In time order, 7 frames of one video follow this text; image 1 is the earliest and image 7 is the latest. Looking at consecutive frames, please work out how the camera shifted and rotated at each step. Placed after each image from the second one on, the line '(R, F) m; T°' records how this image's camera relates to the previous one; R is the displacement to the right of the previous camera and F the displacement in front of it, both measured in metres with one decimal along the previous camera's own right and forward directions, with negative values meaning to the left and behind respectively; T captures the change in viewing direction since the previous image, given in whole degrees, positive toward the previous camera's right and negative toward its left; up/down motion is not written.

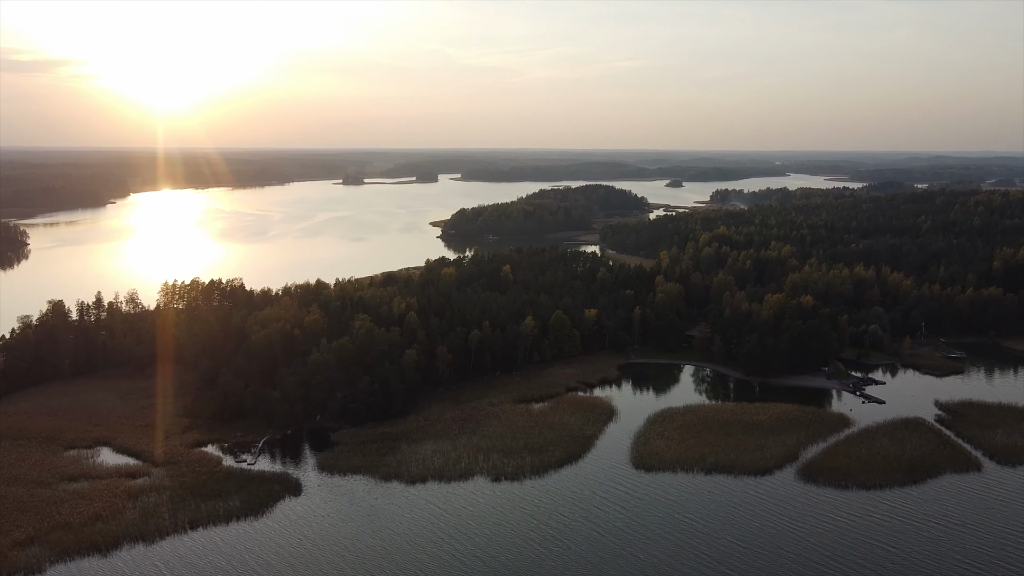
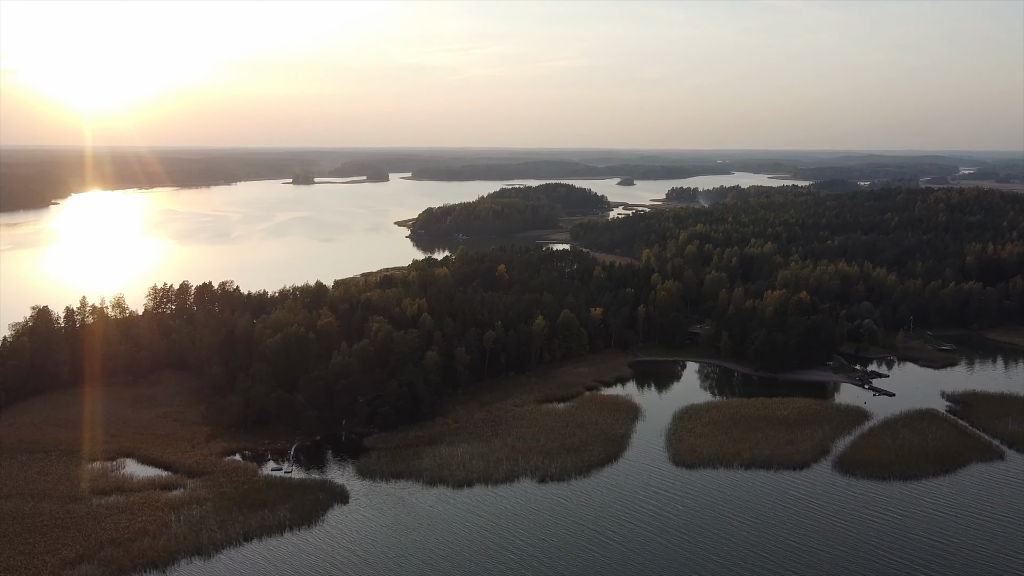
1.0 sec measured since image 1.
(-2.7, +0.2) m; +4°
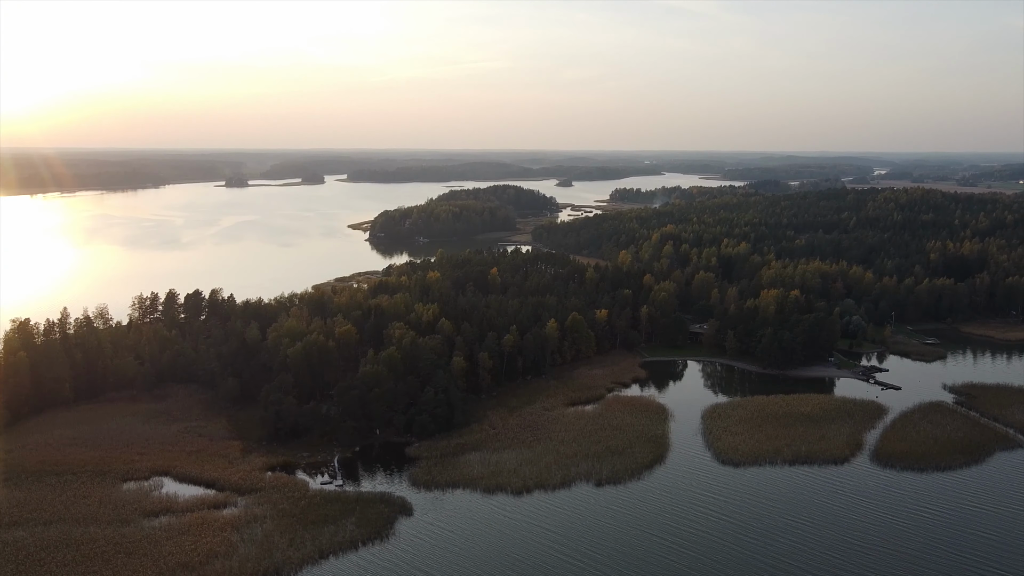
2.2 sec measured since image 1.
(-3.3, +0.3) m; +5°
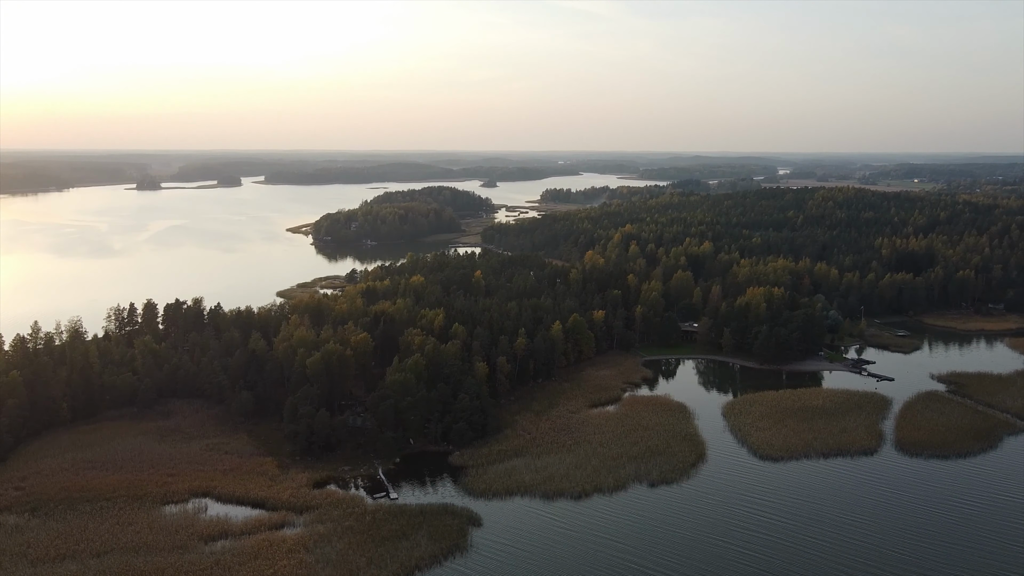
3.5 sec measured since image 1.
(-3.7, +0.4) m; +6°
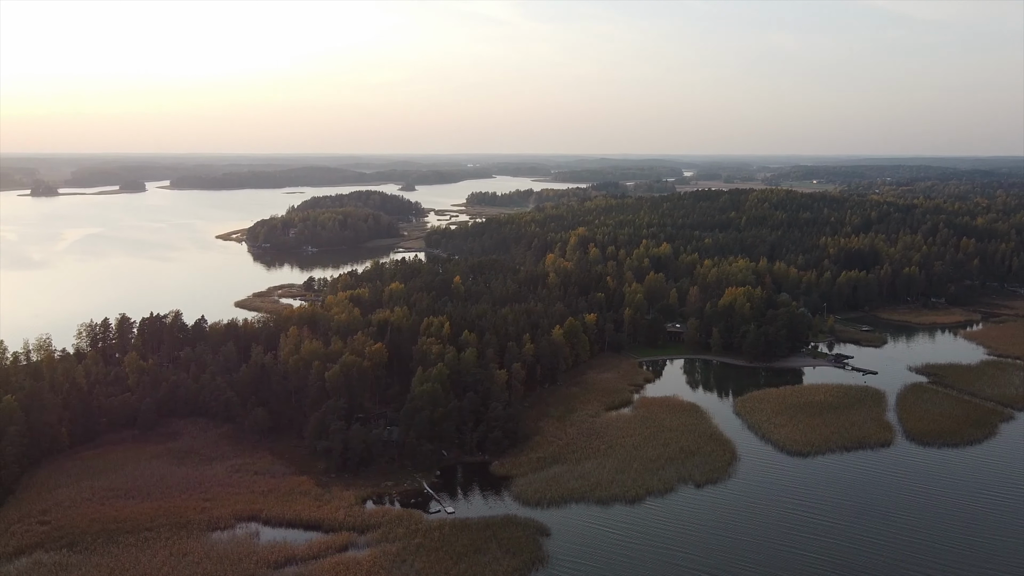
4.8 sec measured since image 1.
(-3.7, +0.4) m; +6°
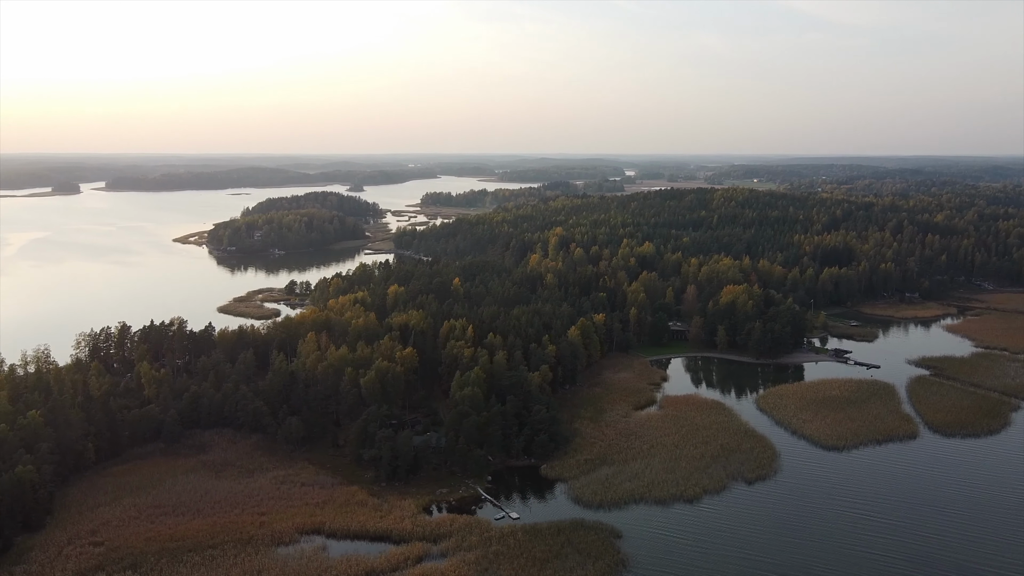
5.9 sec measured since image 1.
(-3.0, +0.3) m; +4°
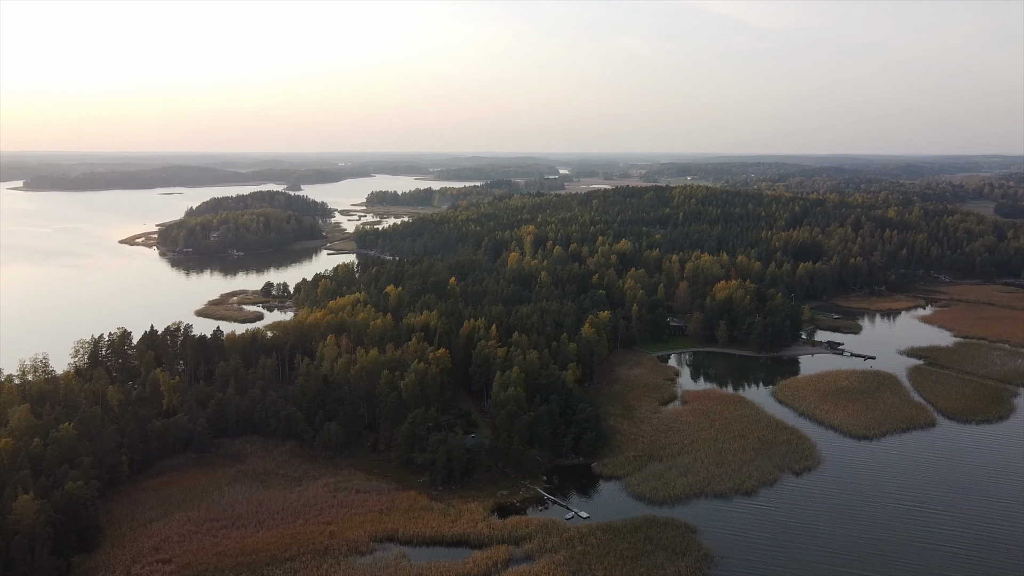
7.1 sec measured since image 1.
(-3.4, +0.3) m; +5°
